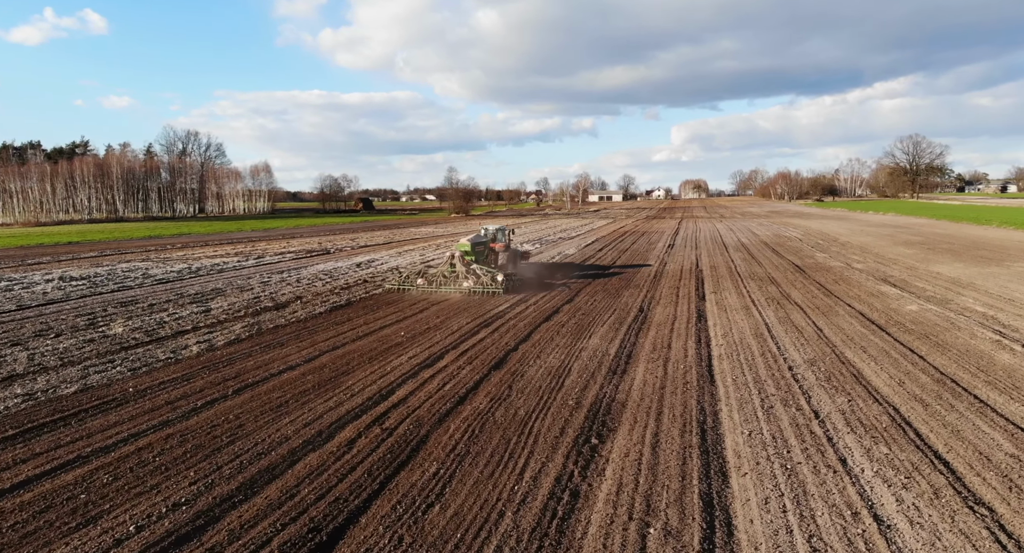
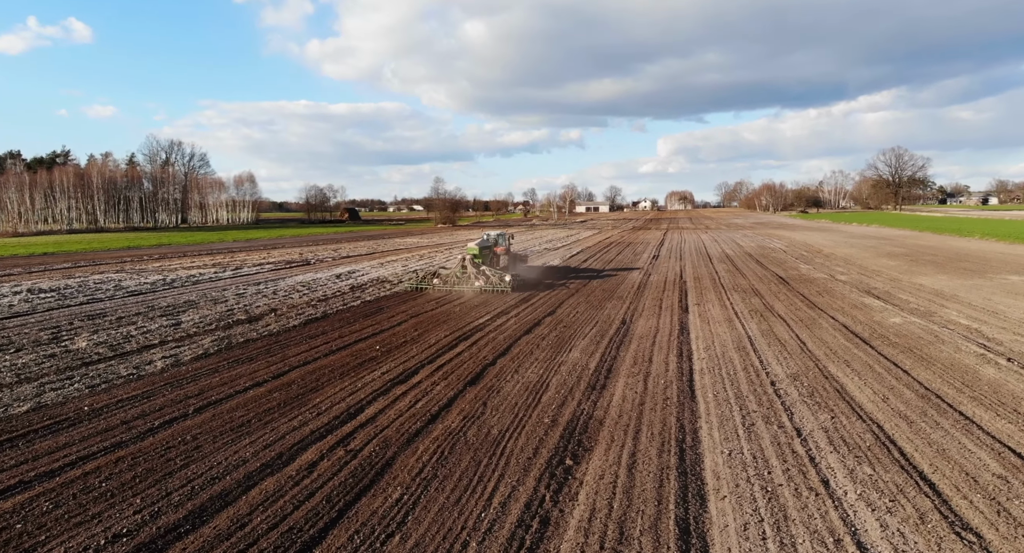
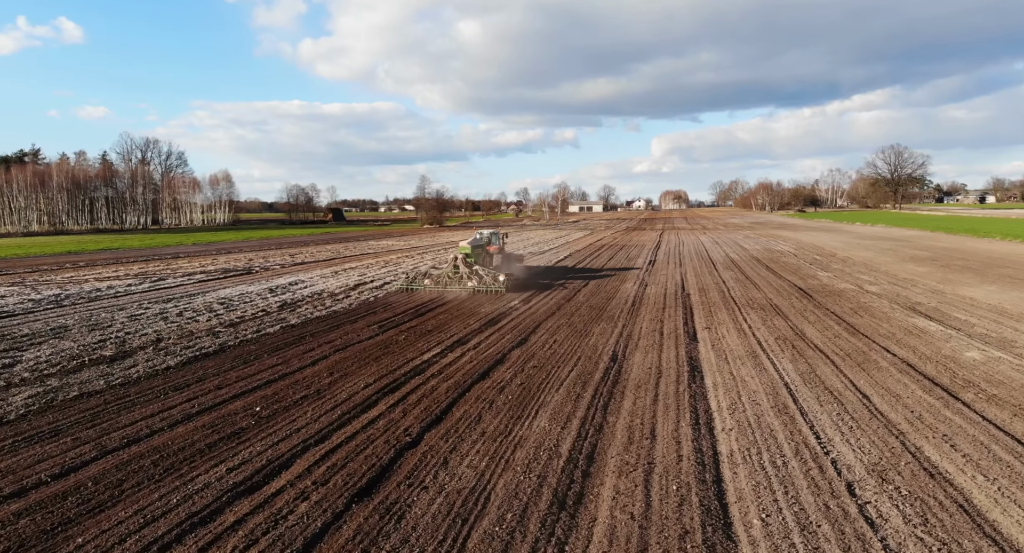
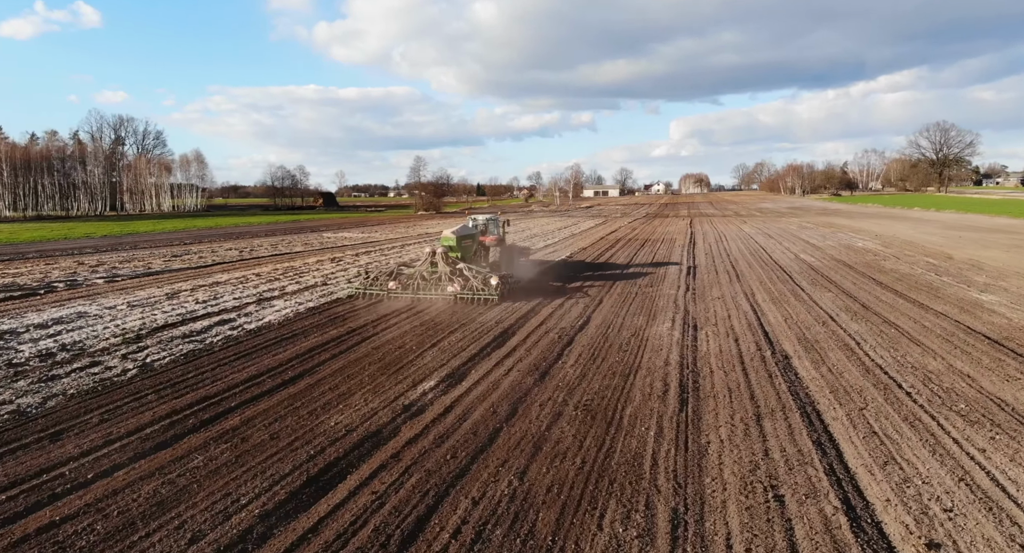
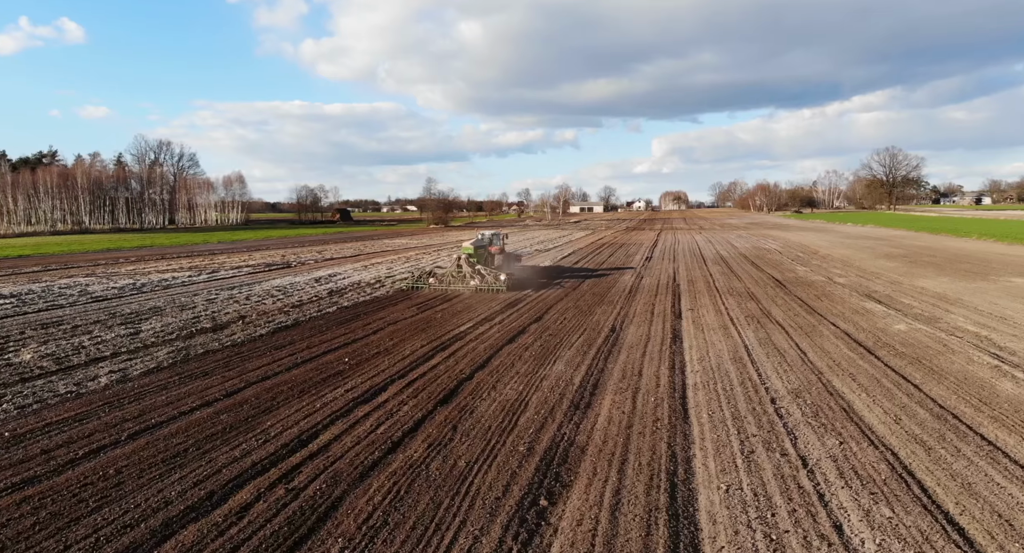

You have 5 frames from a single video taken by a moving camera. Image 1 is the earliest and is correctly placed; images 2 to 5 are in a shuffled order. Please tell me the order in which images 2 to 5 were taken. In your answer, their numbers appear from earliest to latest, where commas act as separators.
2, 5, 3, 4
